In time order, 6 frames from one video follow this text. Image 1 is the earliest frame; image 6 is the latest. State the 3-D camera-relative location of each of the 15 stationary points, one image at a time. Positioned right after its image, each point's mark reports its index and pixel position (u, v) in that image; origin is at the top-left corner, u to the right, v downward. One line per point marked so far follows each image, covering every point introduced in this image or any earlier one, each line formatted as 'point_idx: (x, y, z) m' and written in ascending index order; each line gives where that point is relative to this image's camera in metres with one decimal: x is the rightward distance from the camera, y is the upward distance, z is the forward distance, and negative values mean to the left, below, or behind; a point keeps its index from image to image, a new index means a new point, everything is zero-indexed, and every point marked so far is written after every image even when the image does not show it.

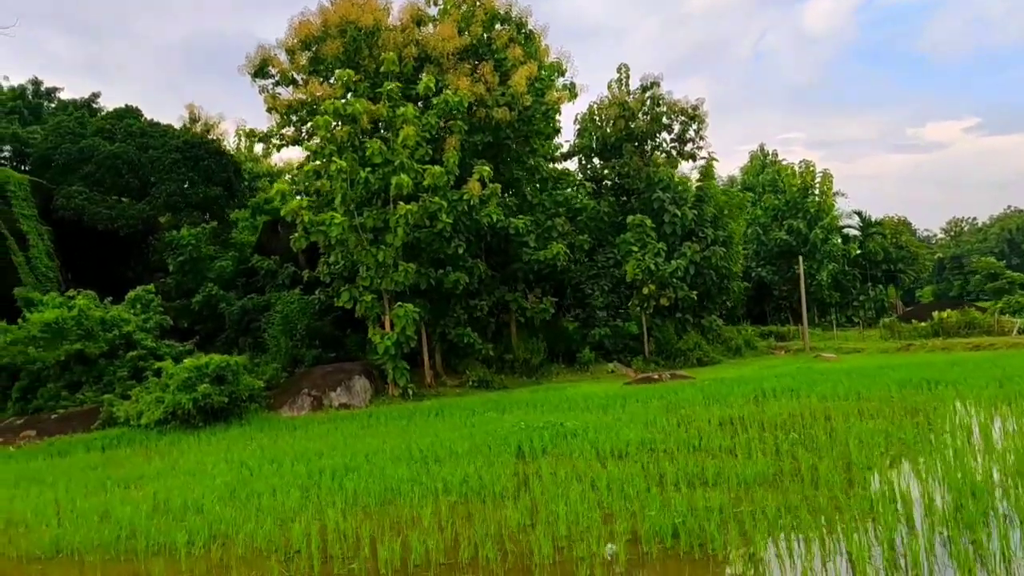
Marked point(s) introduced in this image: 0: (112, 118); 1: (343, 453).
0: (-7.0, +3.0, +16.2) m
1: (-1.1, -1.1, +6.2) m
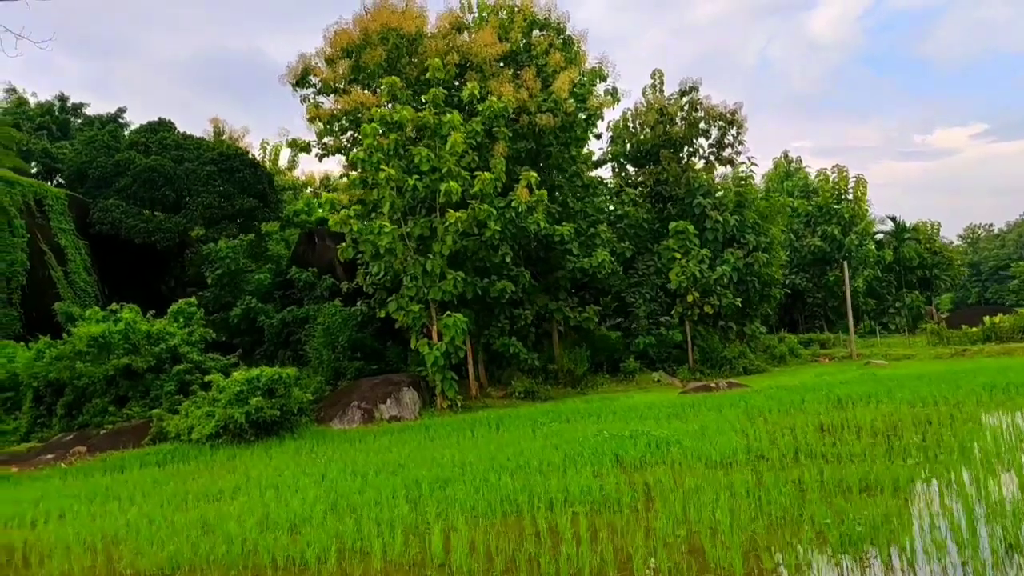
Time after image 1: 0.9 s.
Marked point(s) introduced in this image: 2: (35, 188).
0: (-6.4, +2.7, +16.1) m
1: (-0.6, -1.1, +6.0) m
2: (-7.0, +1.4, +13.4) m
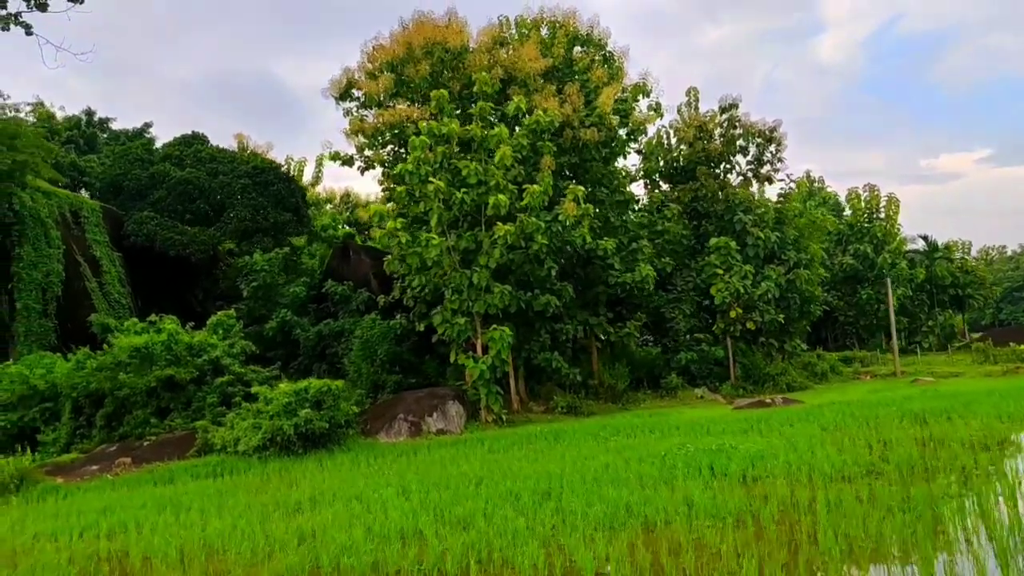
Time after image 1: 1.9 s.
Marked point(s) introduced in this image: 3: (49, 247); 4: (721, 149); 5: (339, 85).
0: (-5.8, +2.5, +16.0) m
1: (0.0, -1.2, +5.8) m
2: (-6.4, +1.3, +13.3) m
3: (-6.4, +0.6, +12.7) m
4: (+3.3, +2.2, +14.7) m
5: (-2.4, +2.8, +12.8) m
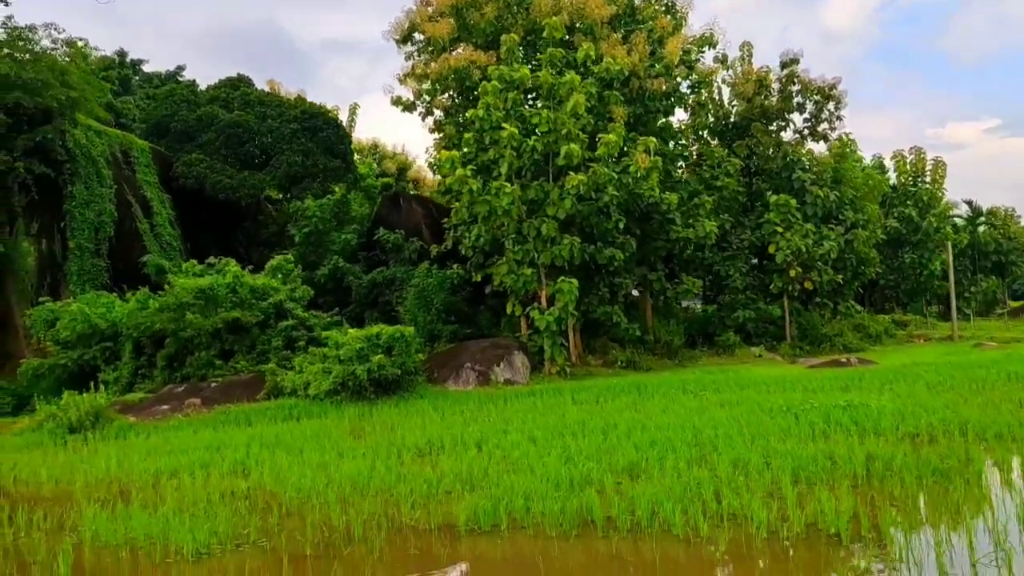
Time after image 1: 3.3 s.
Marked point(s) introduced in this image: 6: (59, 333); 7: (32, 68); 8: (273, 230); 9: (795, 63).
0: (-4.9, +3.5, +15.7) m
1: (+0.7, -0.8, +5.6) m
2: (-5.6, +2.1, +13.1) m
3: (-5.6, +1.4, +12.5) m
4: (+4.2, +2.9, +14.4) m
5: (-1.5, +3.6, +12.4) m
6: (-5.1, -0.5, +10.3) m
7: (-5.9, +2.7, +11.4) m
8: (-3.8, +0.9, +14.5) m
9: (+4.5, +3.6, +14.5) m
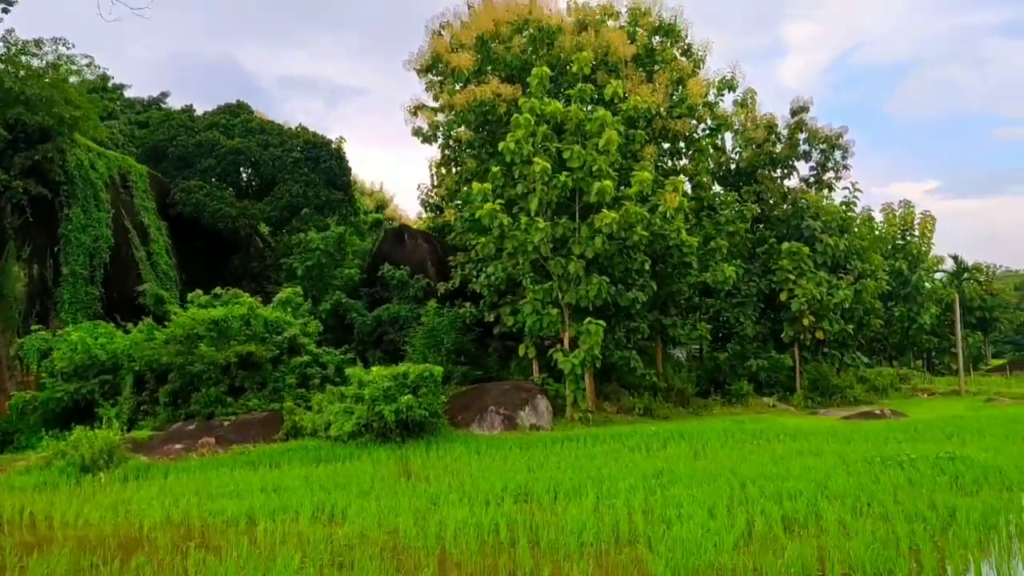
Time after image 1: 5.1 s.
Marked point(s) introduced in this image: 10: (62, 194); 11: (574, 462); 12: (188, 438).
0: (-4.8, +2.9, +15.3) m
1: (+1.2, -1.1, +5.3) m
2: (-5.4, +1.7, +12.5) m
3: (-5.4, +1.0, +11.9) m
4: (+4.3, +2.1, +14.4) m
5: (-1.2, +3.1, +12.2) m
6: (-4.8, -0.8, +9.7) m
7: (-5.6, +2.4, +10.8) m
8: (-3.7, +0.4, +14.0) m
9: (+4.6, +2.8, +14.5) m
10: (-5.7, +1.2, +11.5) m
11: (+0.4, -1.2, +6.4) m
12: (-3.0, -1.4, +8.5) m
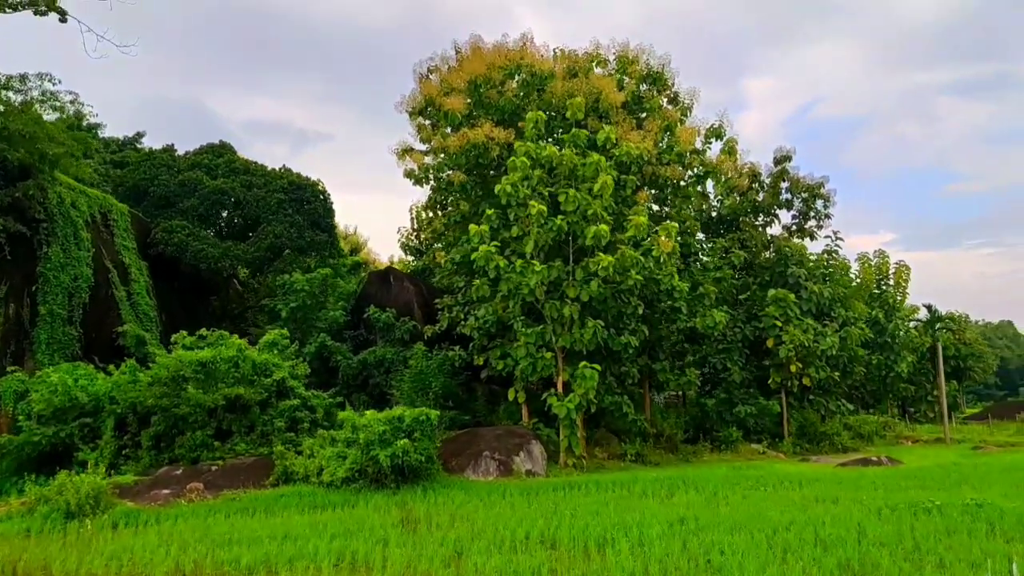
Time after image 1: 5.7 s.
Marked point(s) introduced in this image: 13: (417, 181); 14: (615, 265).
0: (-5.0, +2.2, +15.1) m
1: (+1.3, -1.3, +5.1) m
2: (-5.5, +1.2, +12.3) m
3: (-5.5, +0.5, +11.6) m
4: (+4.1, +1.4, +14.5) m
5: (-1.4, +2.5, +12.1) m
6: (-4.9, -1.2, +9.3) m
7: (-5.7, +2.0, +10.6) m
8: (-3.9, -0.2, +13.7) m
9: (+4.4, +2.1, +14.7) m
10: (-5.8, +0.7, +11.2) m
11: (+0.5, -1.5, +6.2) m
12: (-3.0, -1.7, +8.2) m
13: (-1.4, +1.4, +11.8) m
14: (+1.1, +0.3, +10.1) m
